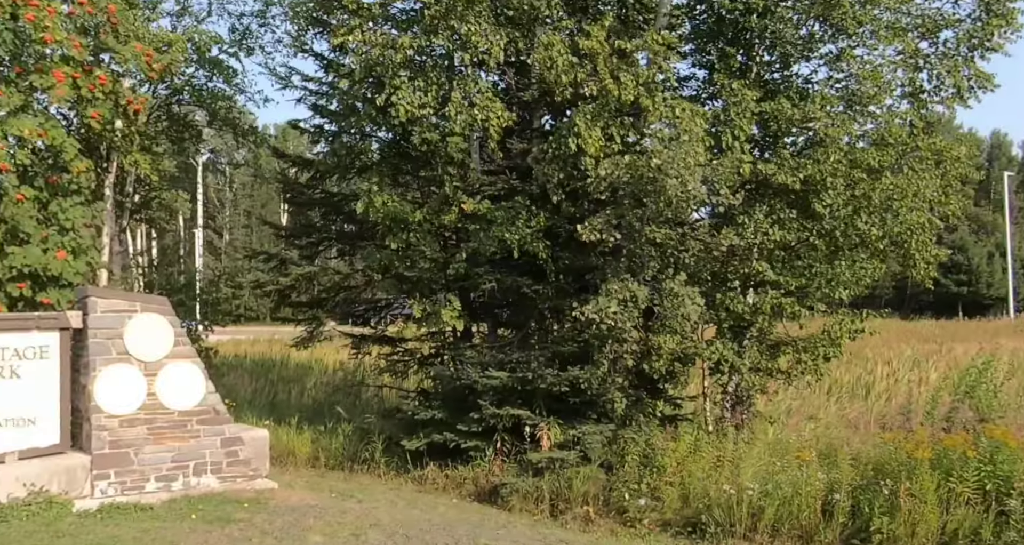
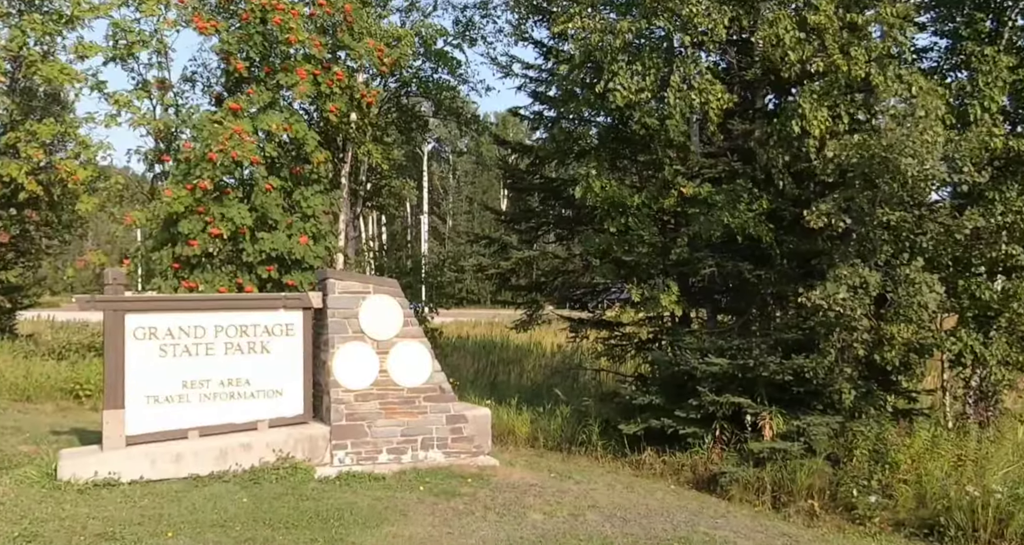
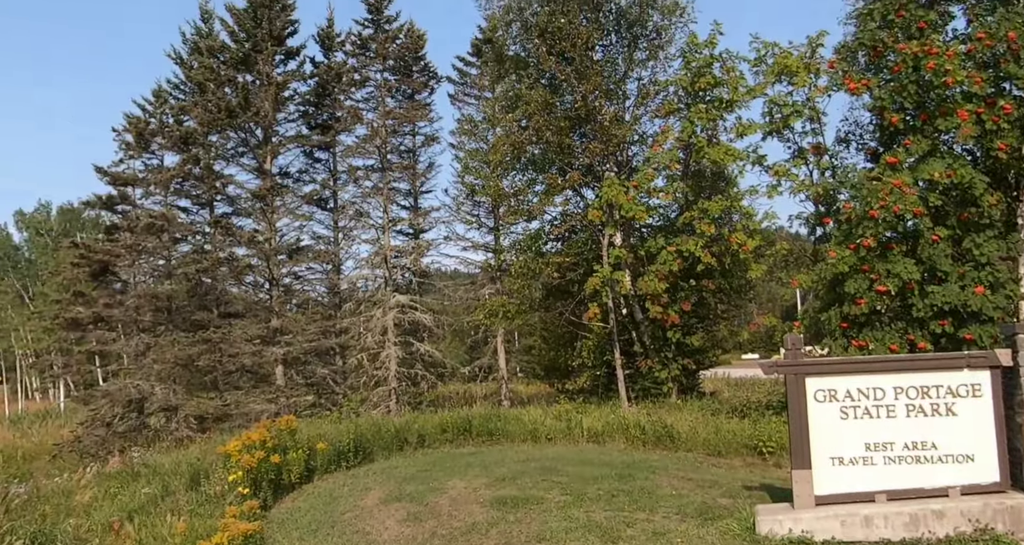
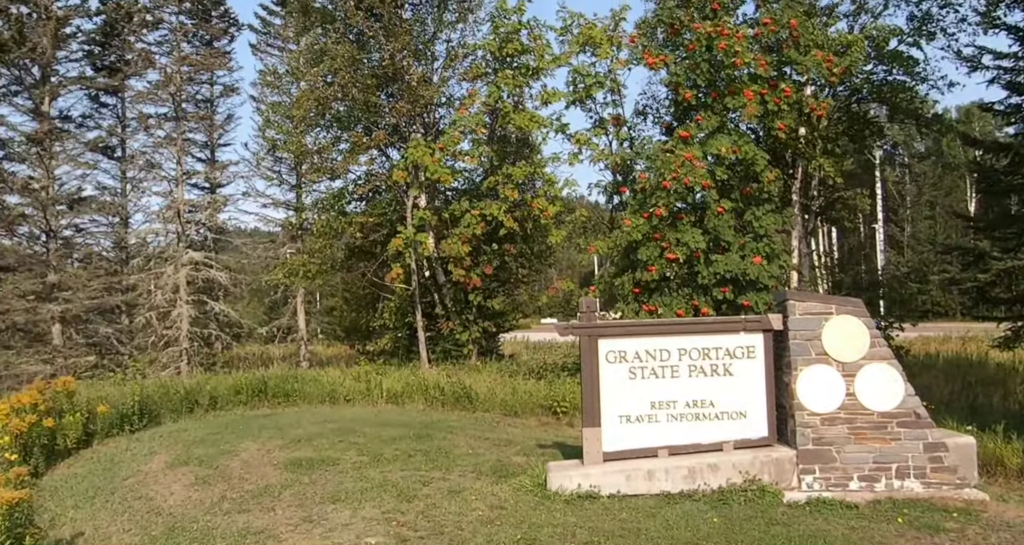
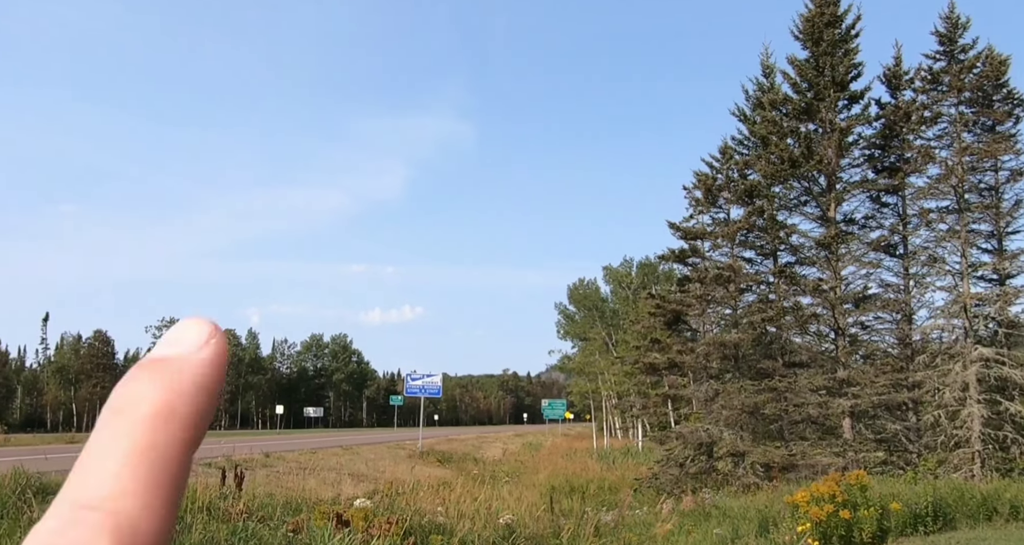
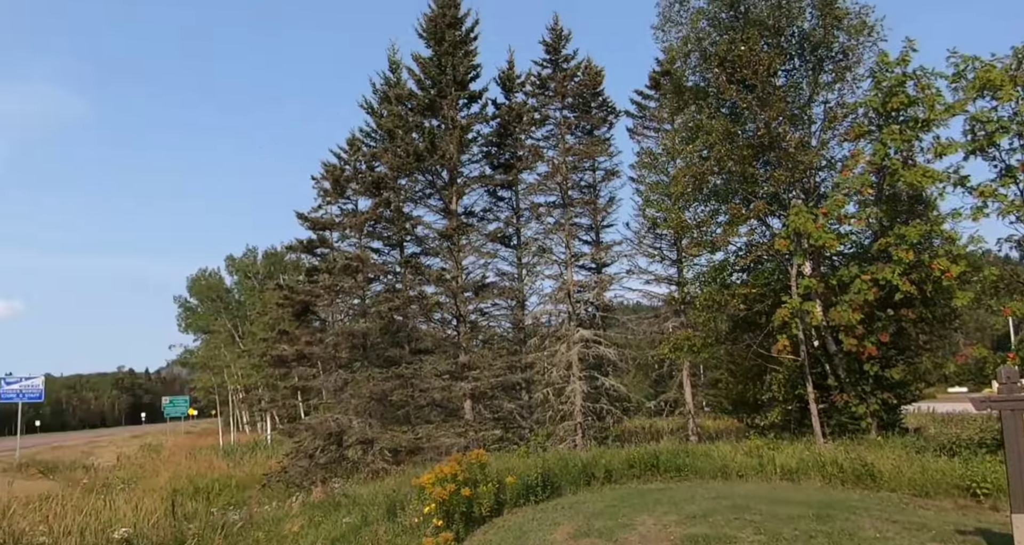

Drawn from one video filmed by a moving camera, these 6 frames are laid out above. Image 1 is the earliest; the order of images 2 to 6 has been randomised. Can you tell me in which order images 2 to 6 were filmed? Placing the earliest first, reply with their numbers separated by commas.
2, 4, 3, 6, 5
